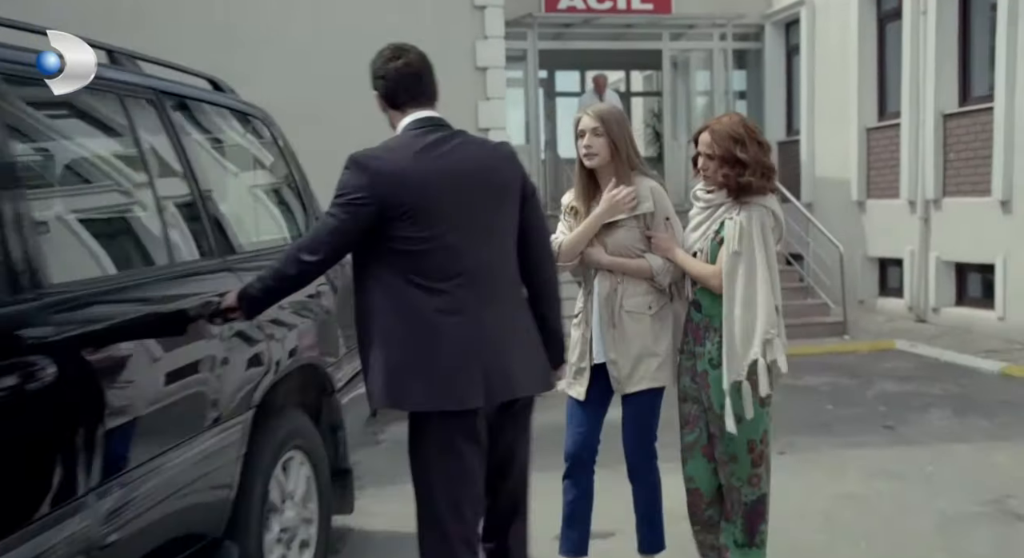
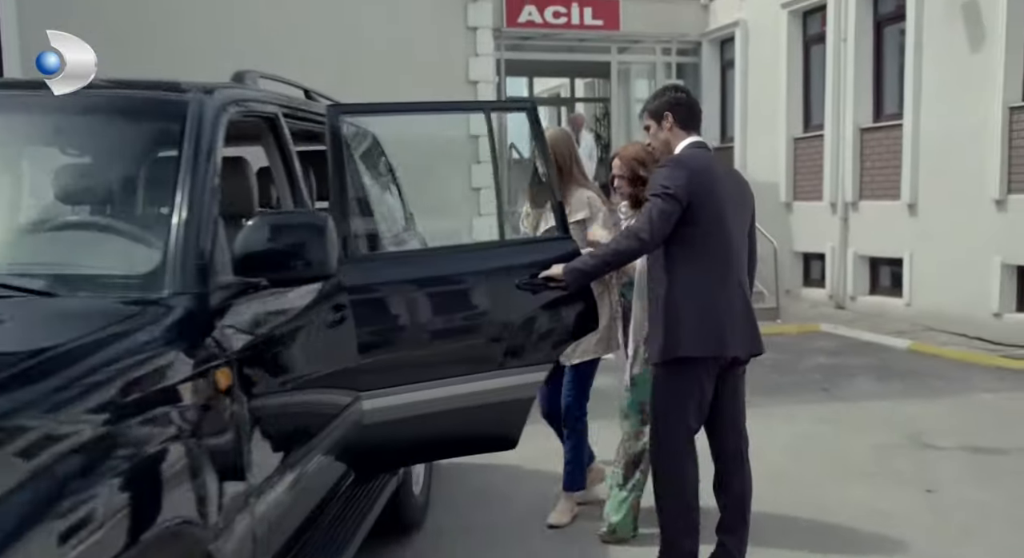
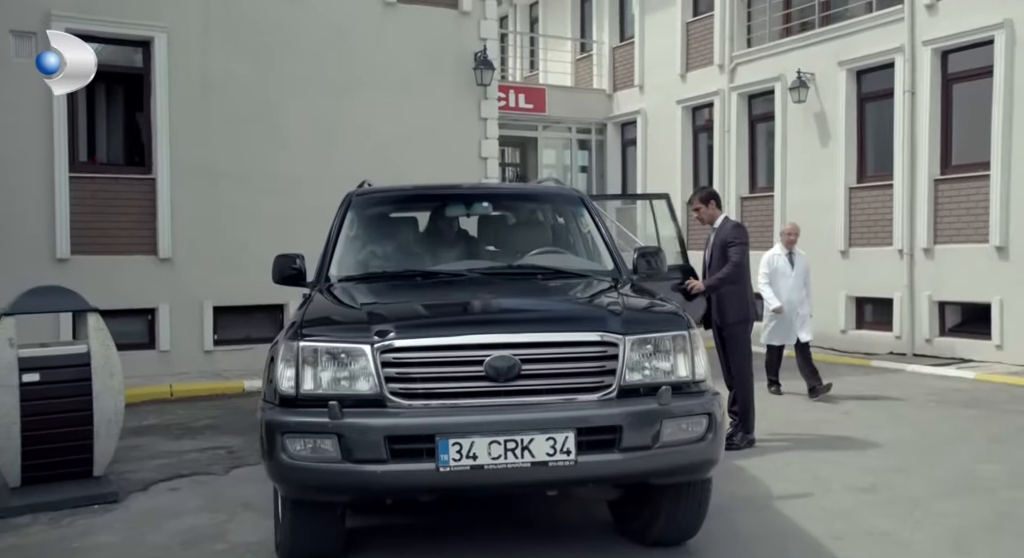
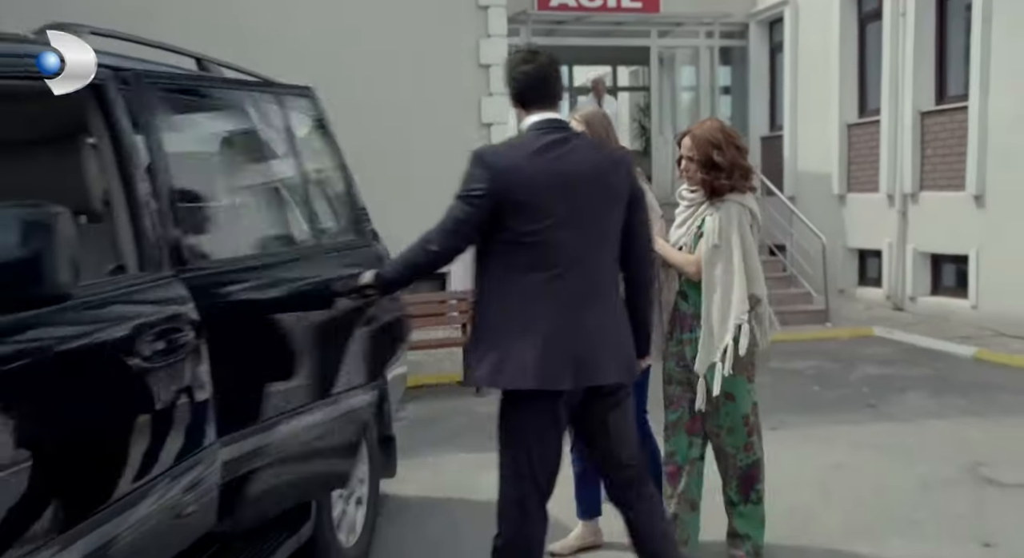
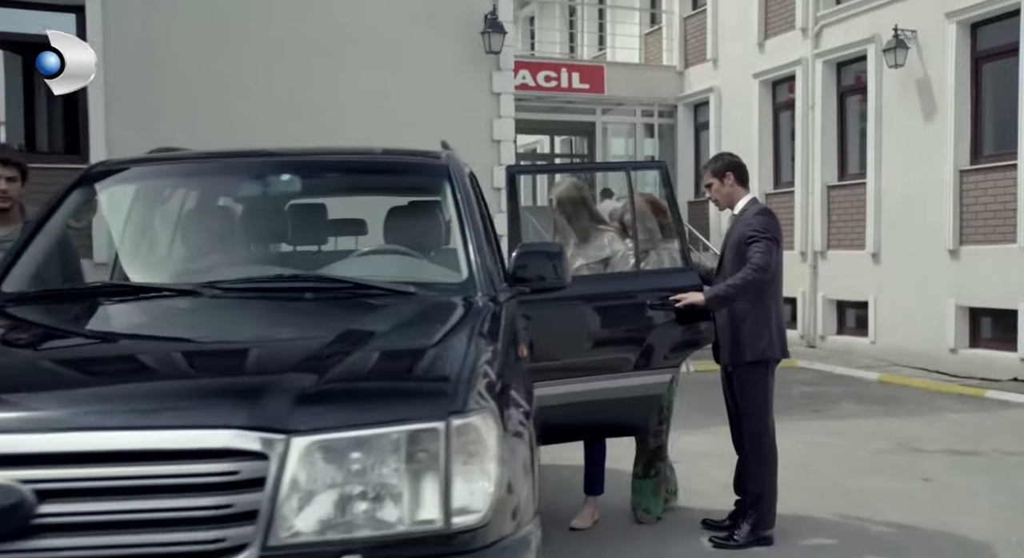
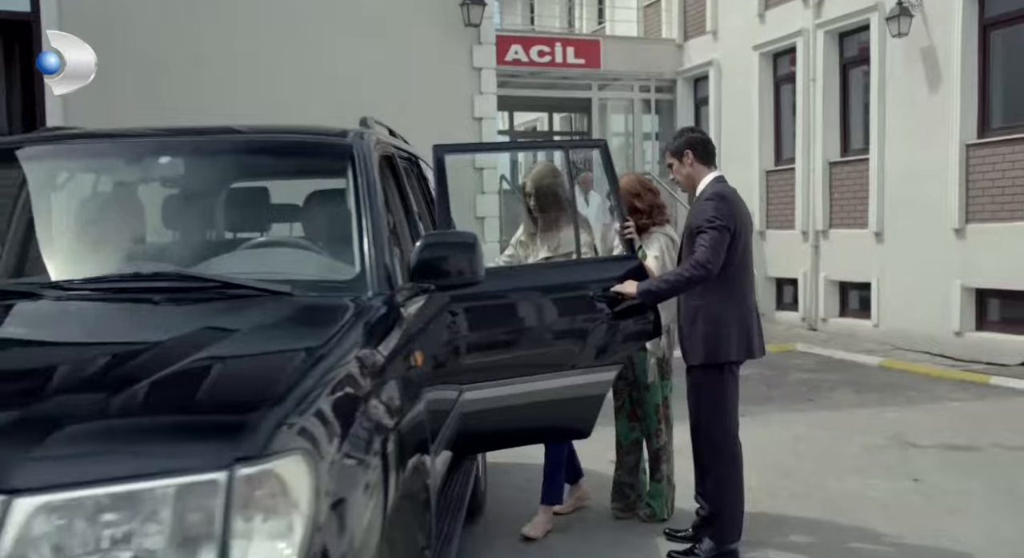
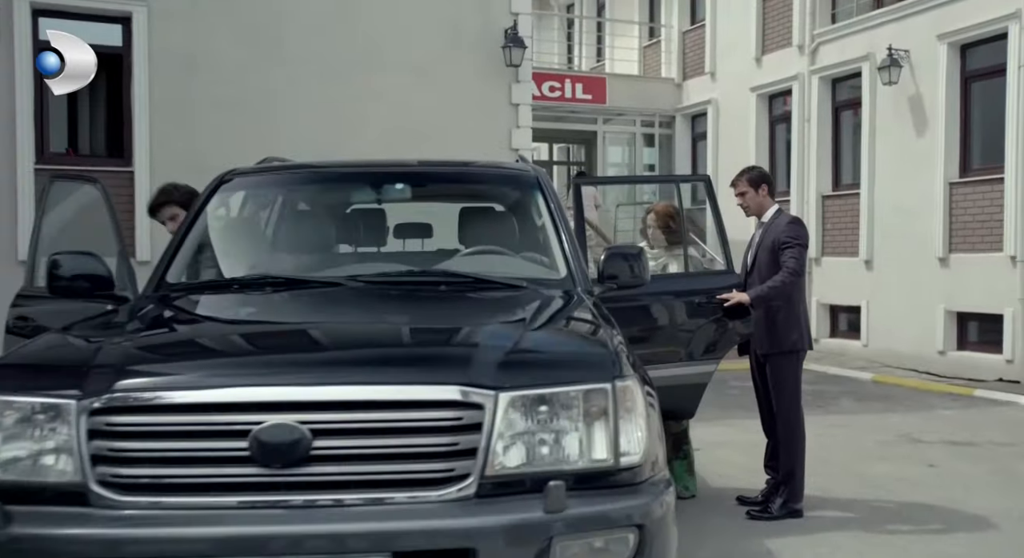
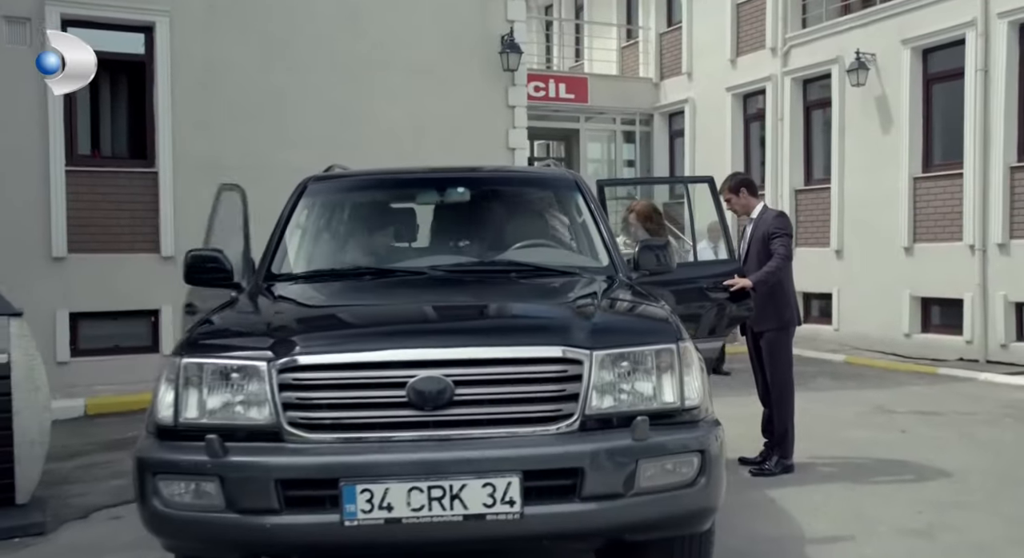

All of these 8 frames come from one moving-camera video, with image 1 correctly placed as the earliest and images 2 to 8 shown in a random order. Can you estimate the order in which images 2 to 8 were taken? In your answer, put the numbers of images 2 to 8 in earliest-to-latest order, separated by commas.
4, 2, 6, 5, 7, 8, 3
